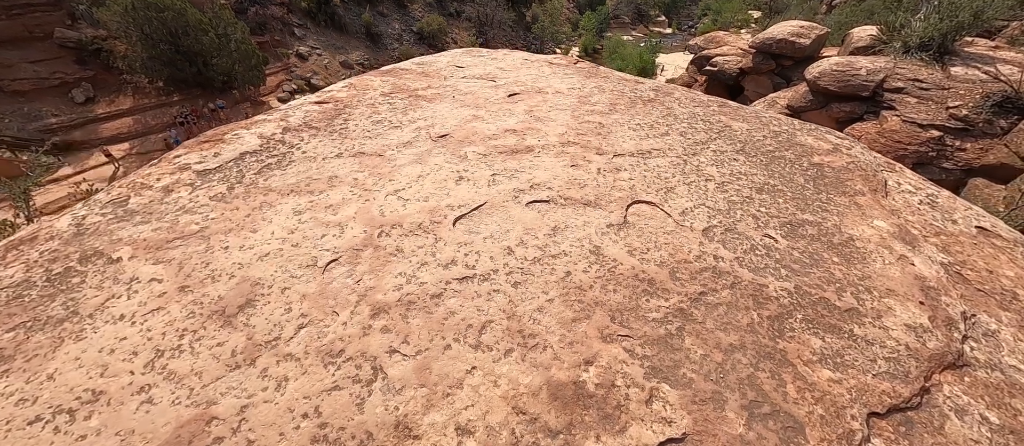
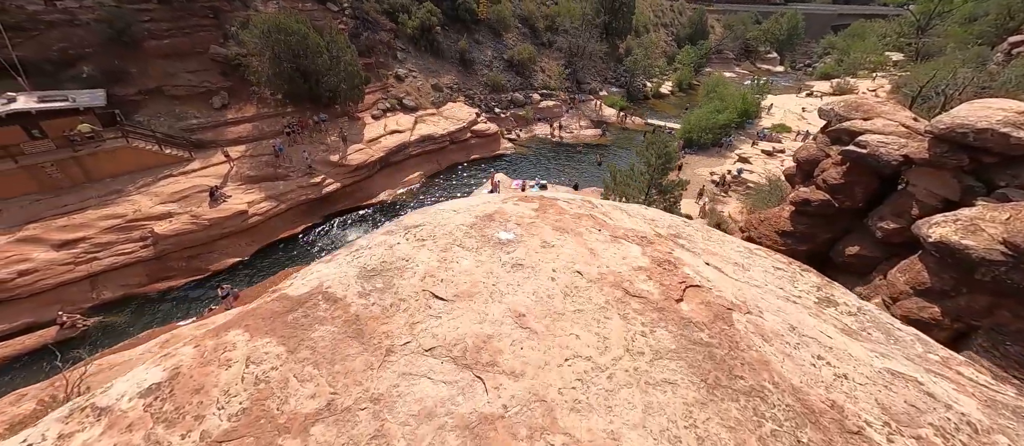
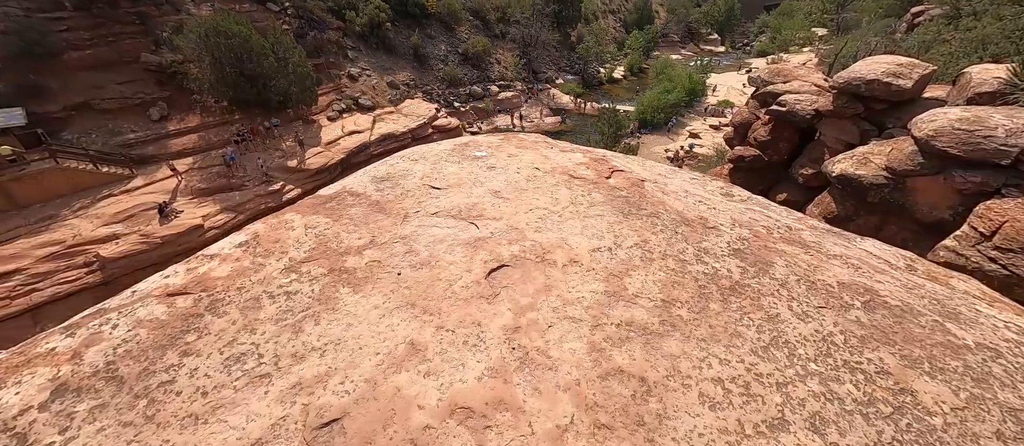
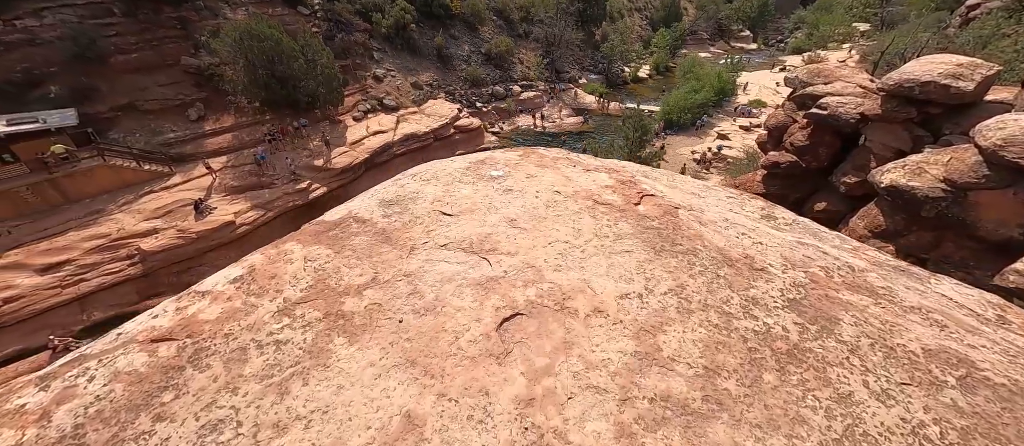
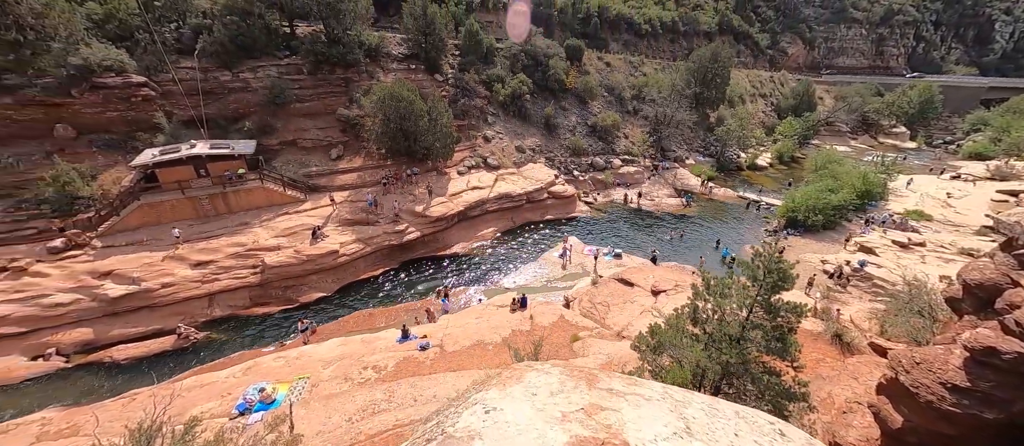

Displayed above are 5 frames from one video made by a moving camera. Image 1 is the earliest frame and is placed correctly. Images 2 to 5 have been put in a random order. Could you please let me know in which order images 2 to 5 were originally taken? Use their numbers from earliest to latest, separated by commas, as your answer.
3, 4, 2, 5
